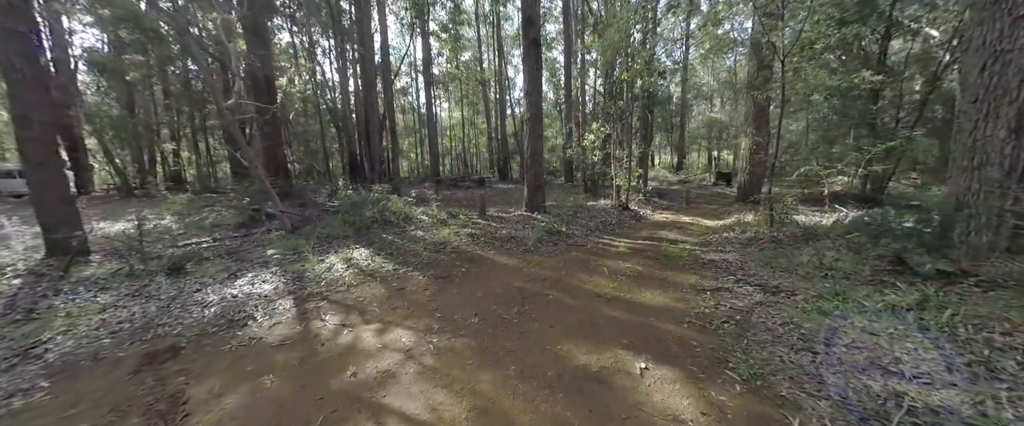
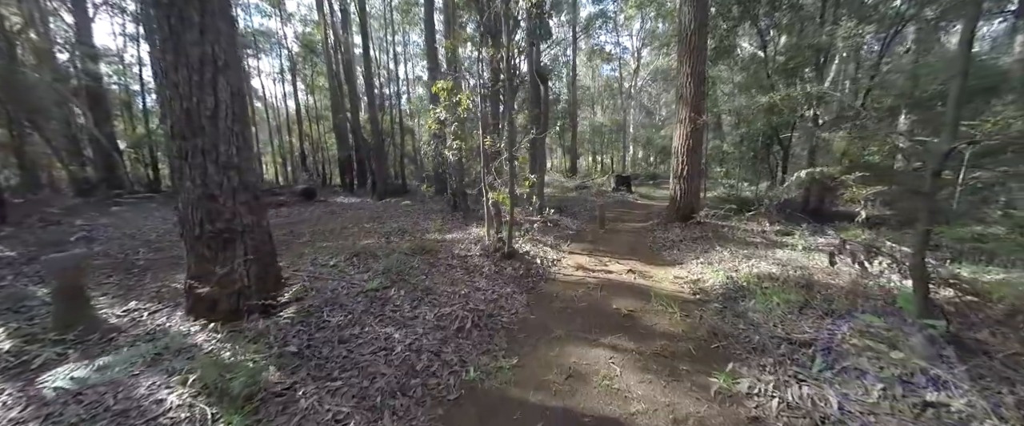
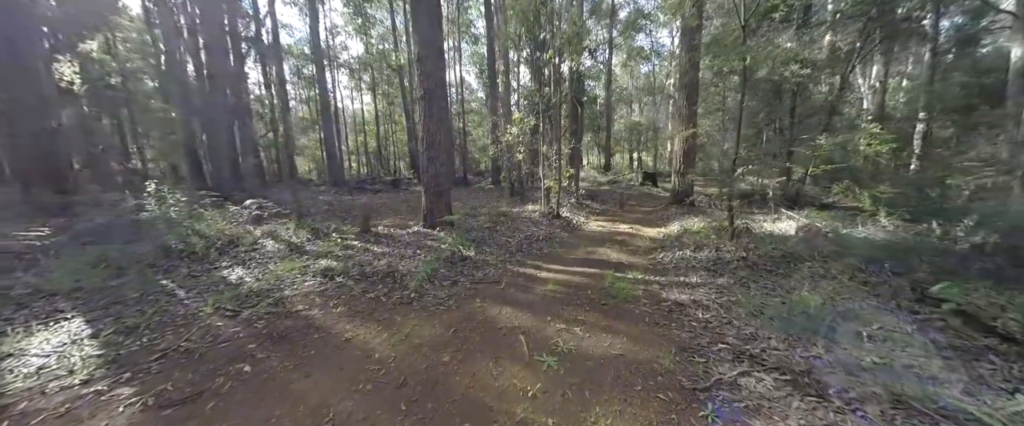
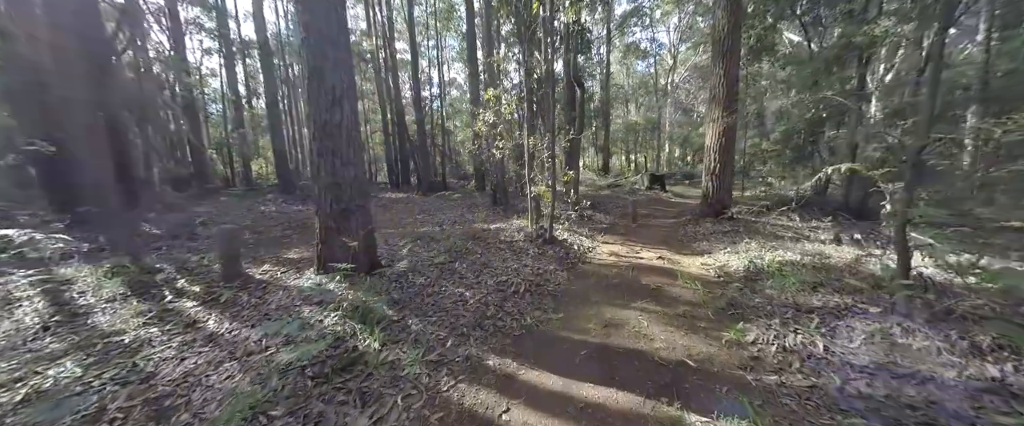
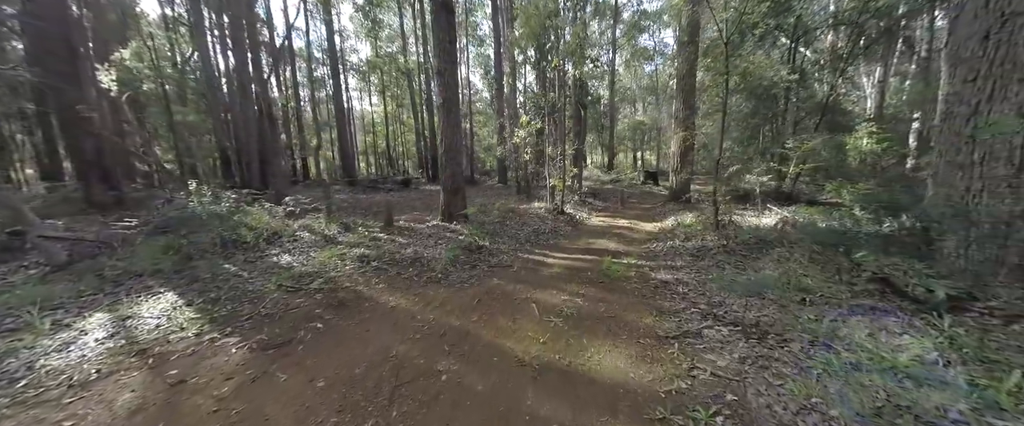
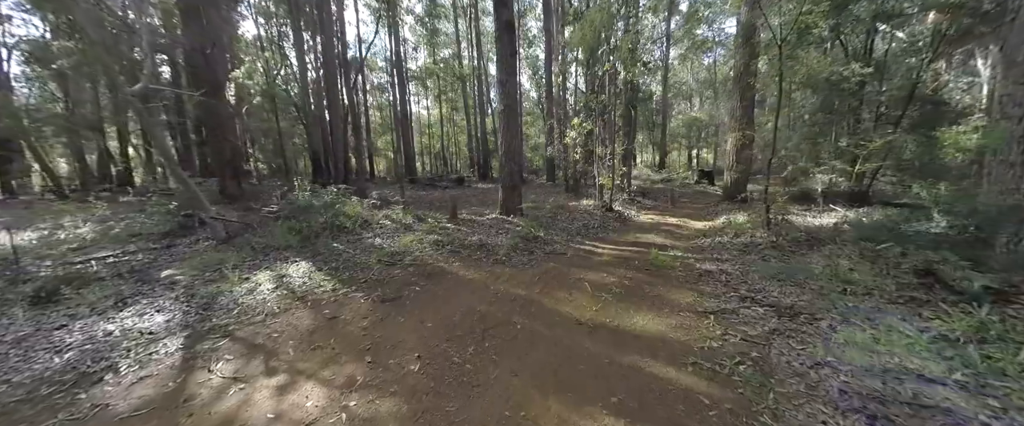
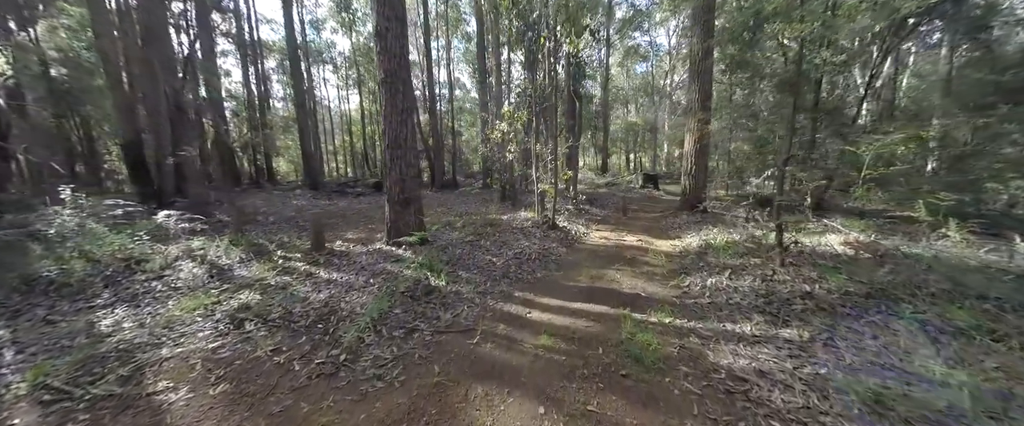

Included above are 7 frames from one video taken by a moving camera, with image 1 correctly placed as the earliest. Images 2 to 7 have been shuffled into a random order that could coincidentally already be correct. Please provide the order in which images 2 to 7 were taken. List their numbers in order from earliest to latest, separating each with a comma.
6, 5, 3, 7, 4, 2
